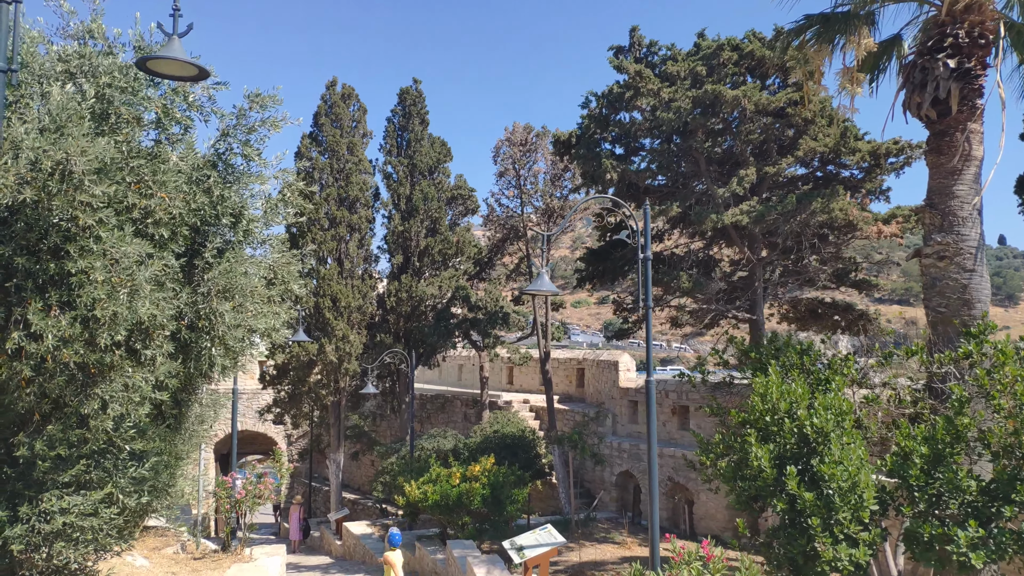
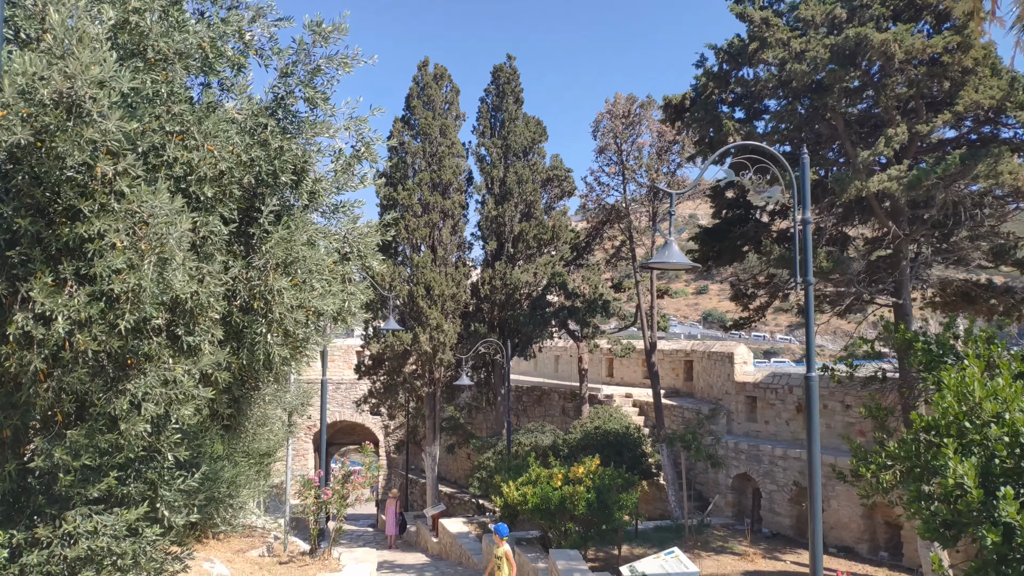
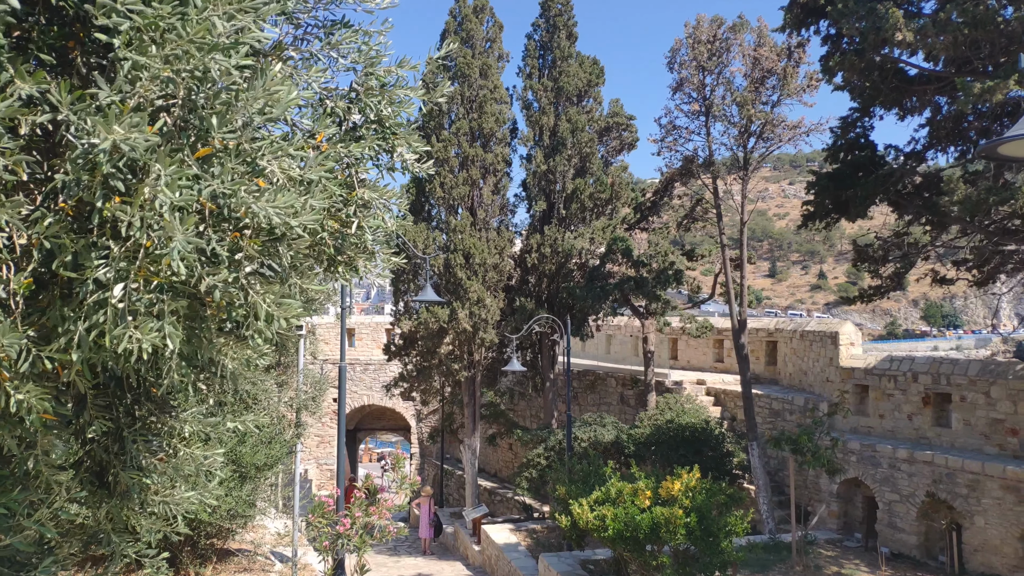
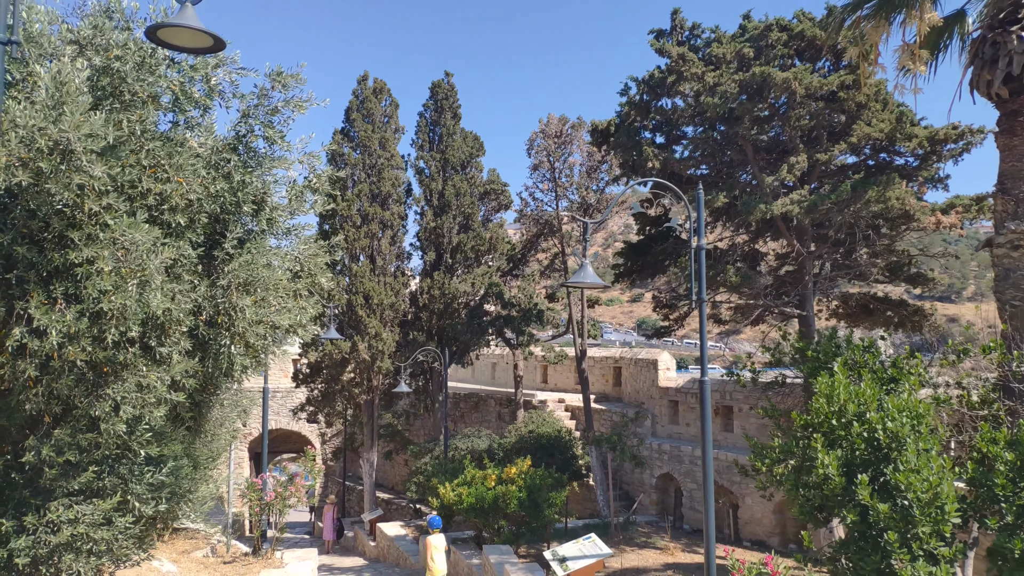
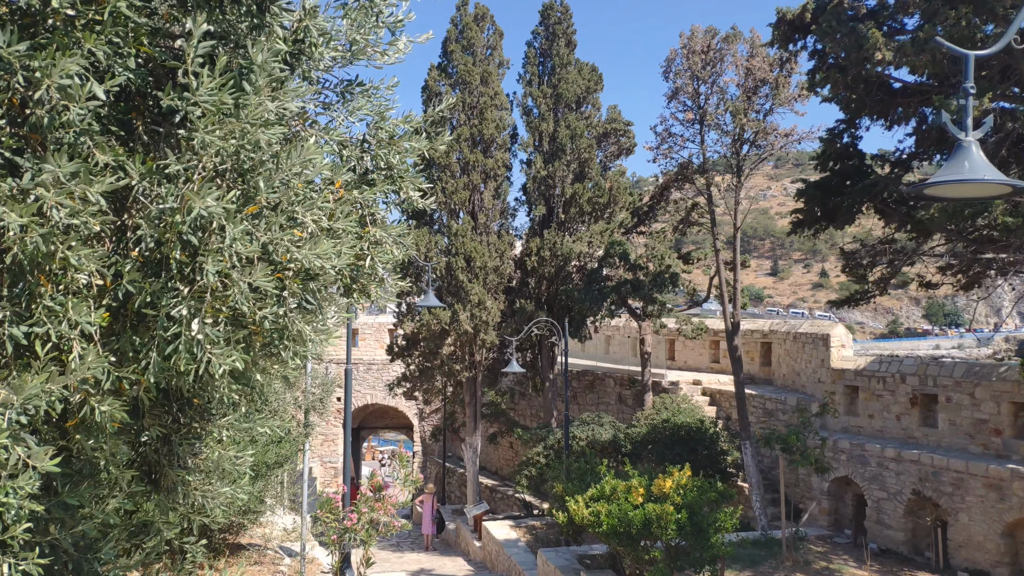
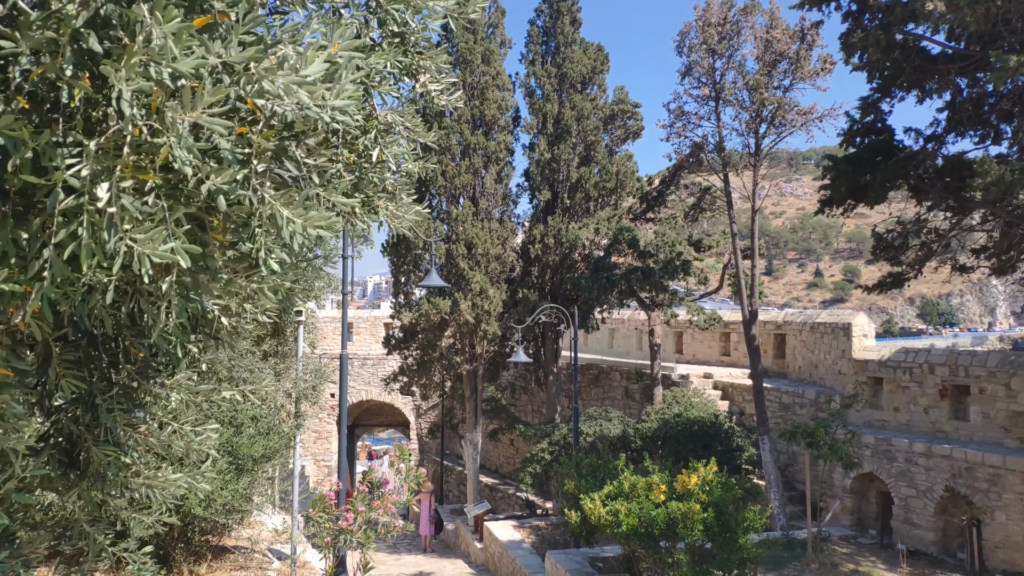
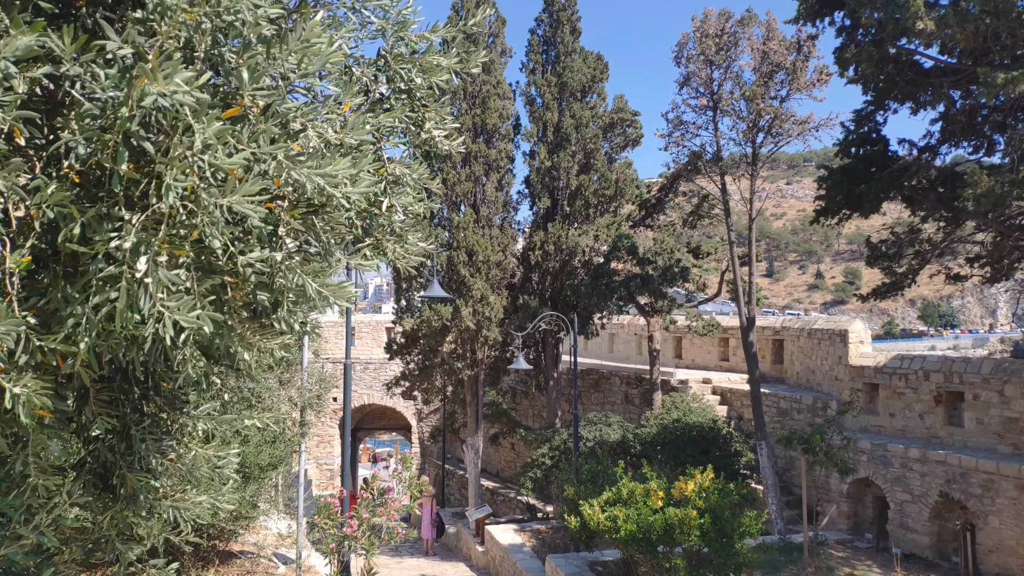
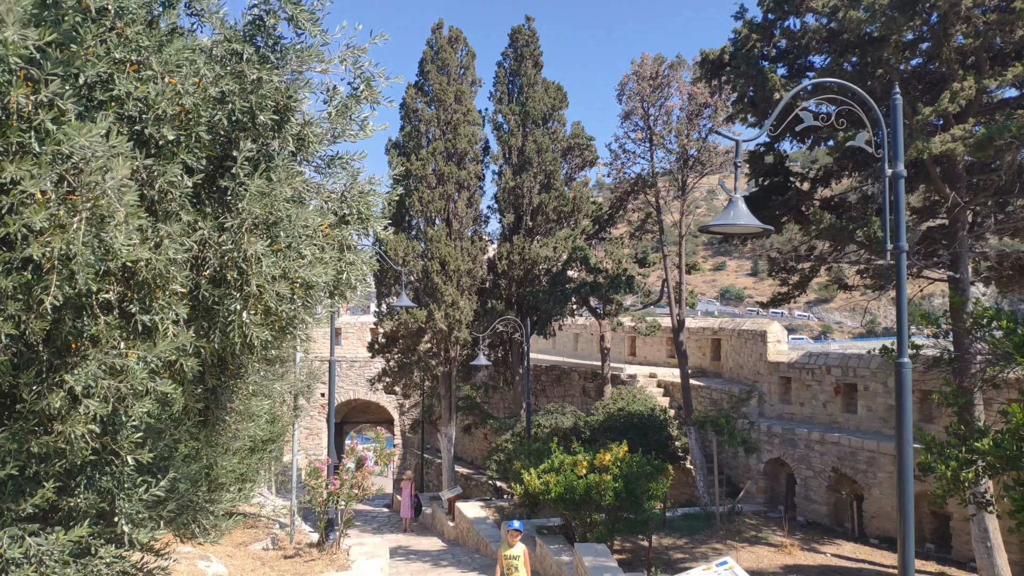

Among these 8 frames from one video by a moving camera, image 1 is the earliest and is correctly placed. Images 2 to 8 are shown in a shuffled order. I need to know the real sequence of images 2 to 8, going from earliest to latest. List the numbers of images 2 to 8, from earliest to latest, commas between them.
4, 2, 8, 5, 3, 7, 6
